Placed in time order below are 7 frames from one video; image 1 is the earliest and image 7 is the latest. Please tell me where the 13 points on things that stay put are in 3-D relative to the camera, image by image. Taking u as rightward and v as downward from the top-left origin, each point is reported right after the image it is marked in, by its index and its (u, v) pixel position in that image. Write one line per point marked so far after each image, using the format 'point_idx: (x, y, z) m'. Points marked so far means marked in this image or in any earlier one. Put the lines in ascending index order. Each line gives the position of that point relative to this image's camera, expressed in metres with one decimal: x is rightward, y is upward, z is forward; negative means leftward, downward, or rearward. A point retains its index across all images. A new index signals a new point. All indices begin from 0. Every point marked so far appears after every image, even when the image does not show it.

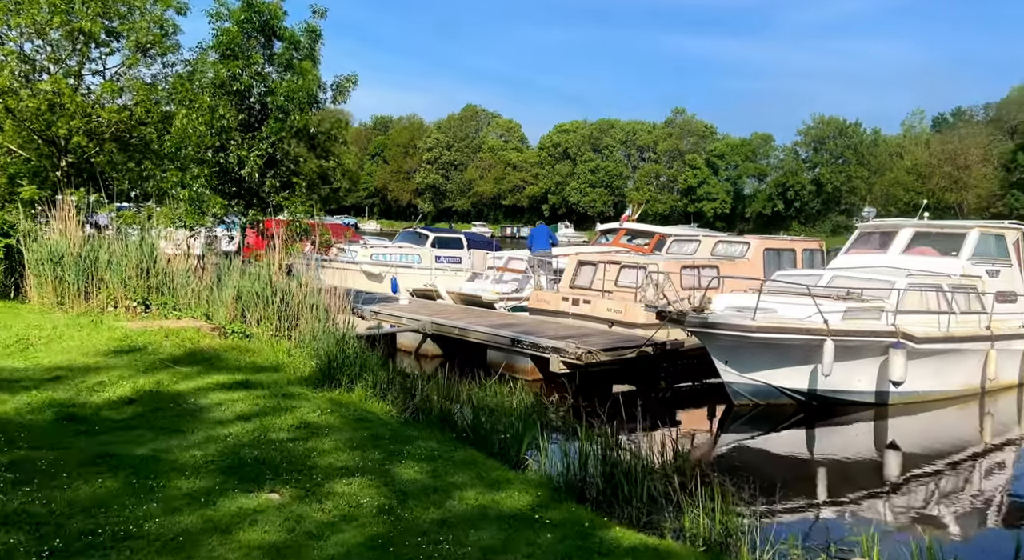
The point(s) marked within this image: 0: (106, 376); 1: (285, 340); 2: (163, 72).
0: (-4.6, -1.1, +10.8) m
1: (-3.1, -0.8, +13.2) m
2: (-6.5, +3.9, +17.9) m
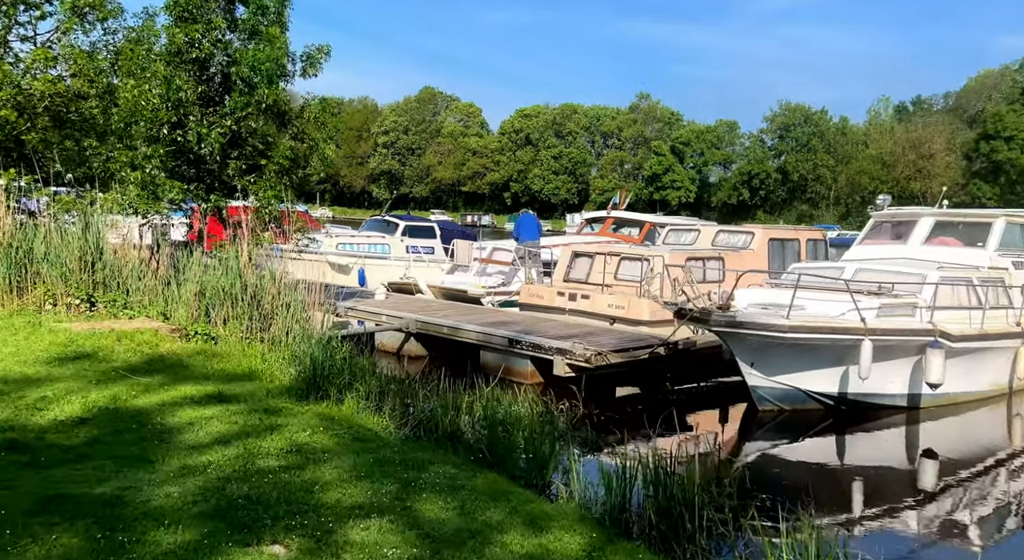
0: (-4.4, -1.1, +9.2) m
1: (-3.1, -0.8, +11.6) m
2: (-6.8, +4.0, +16.1) m
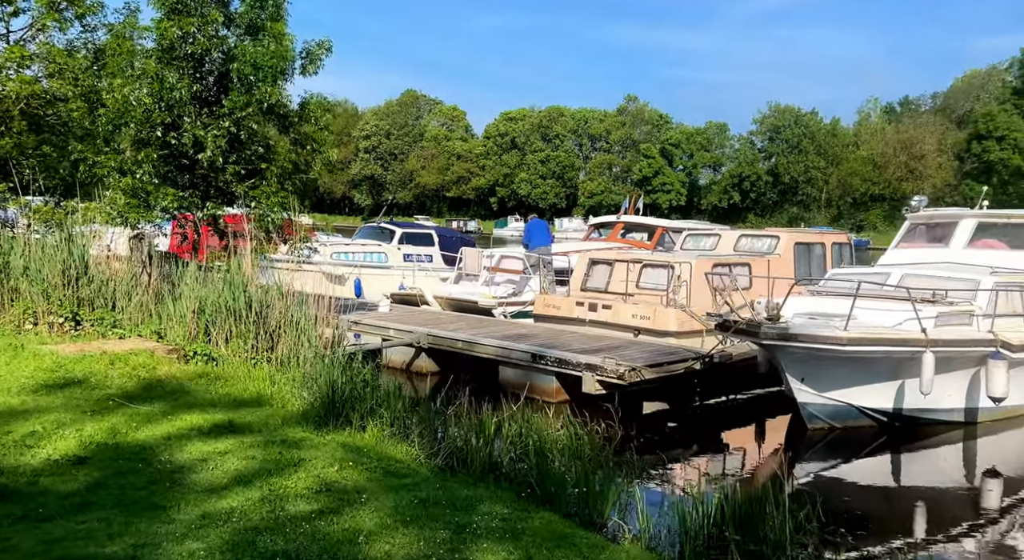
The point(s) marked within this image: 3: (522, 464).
0: (-4.0, -1.2, +8.2) m
1: (-2.7, -0.9, +10.7) m
2: (-6.7, +3.8, +15.0) m
3: (+0.1, -1.6, +8.4) m
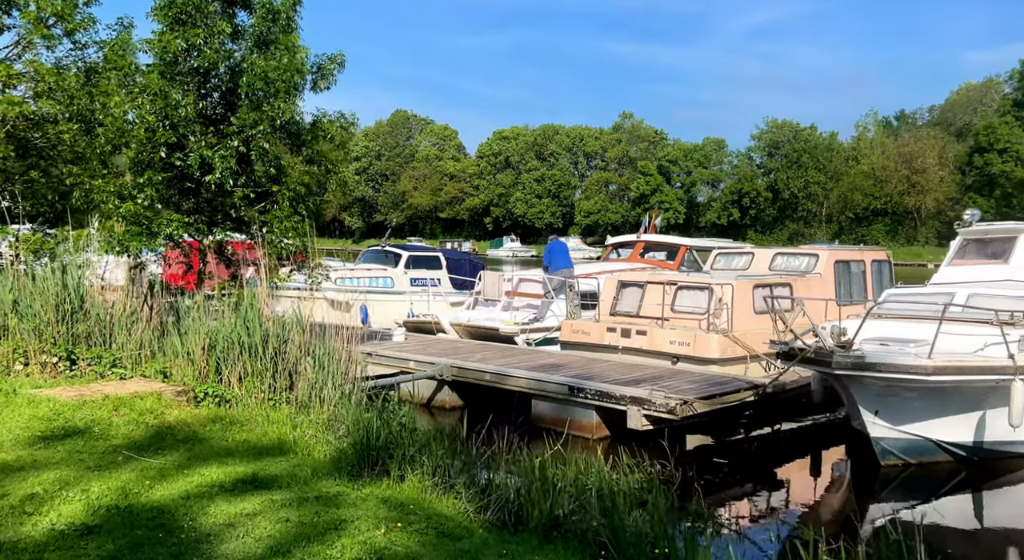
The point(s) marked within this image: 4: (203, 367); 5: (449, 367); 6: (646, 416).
0: (-3.5, -1.5, +7.2) m
1: (-2.3, -1.2, +9.7) m
2: (-6.4, +3.3, +14.1) m
3: (+0.6, -1.8, +7.5) m
4: (-3.3, -0.9, +10.2) m
5: (-0.8, -1.1, +12.1) m
6: (+1.4, -1.5, +10.3) m
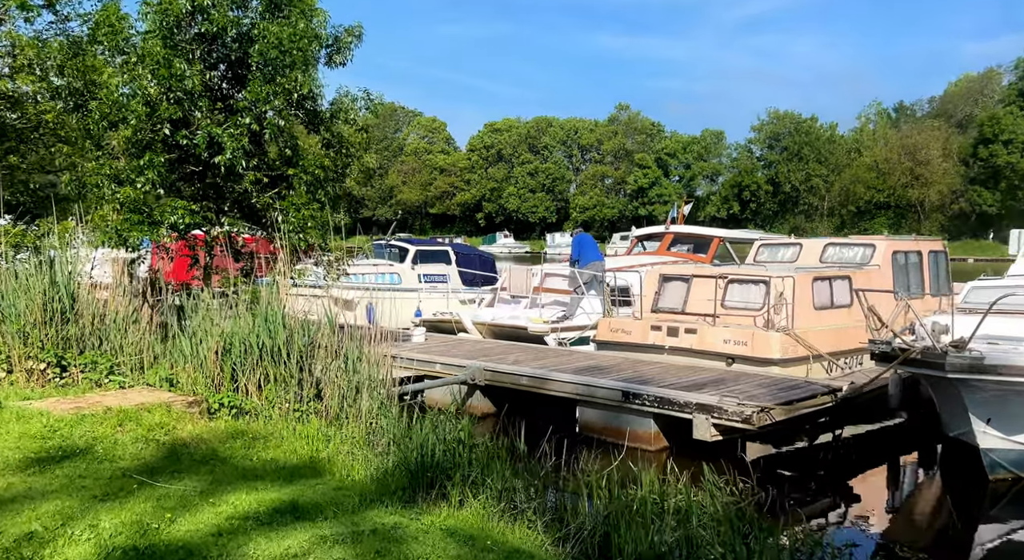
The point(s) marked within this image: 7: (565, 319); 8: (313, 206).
0: (-2.9, -1.5, +6.0) m
1: (-1.8, -1.2, +8.5) m
2: (-6.0, +3.3, +12.7) m
3: (+1.2, -1.8, +6.4) m
4: (-2.7, -0.9, +9.0) m
5: (-0.3, -1.0, +11.0) m
6: (+1.9, -1.4, +9.2) m
7: (+0.7, -0.5, +13.3) m
8: (-2.1, +0.8, +10.3) m
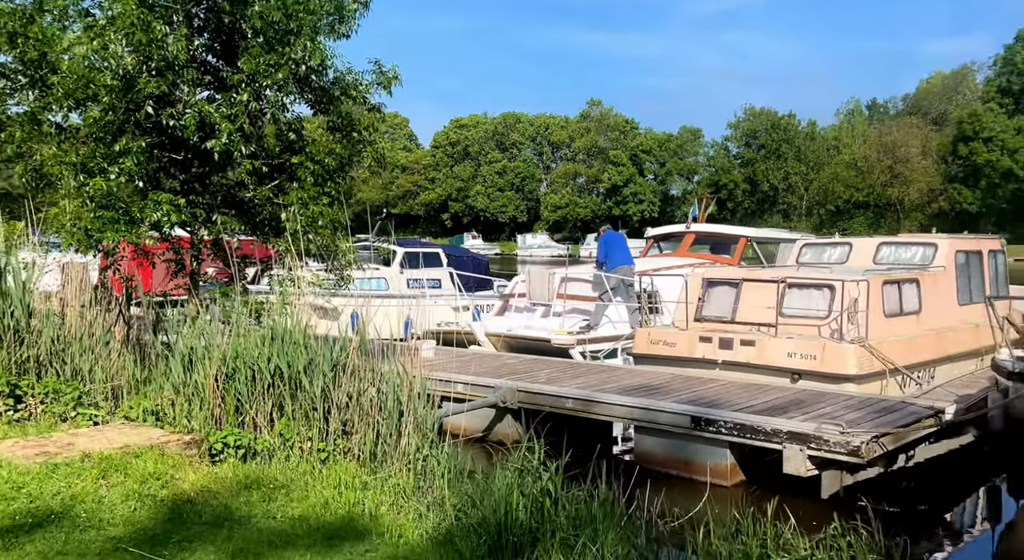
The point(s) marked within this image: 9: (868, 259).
0: (-2.2, -1.5, +4.3) m
1: (-1.2, -1.3, +6.9) m
2: (-5.8, +3.2, +10.9) m
3: (+1.8, -1.8, +5.0) m
4: (-2.2, -0.9, +7.3) m
5: (+0.1, -1.1, +9.4) m
6: (+2.4, -1.4, +7.8) m
7: (+1.0, -0.6, +11.8) m
8: (-1.7, +0.7, +8.7) m
9: (+4.4, +0.3, +12.0) m
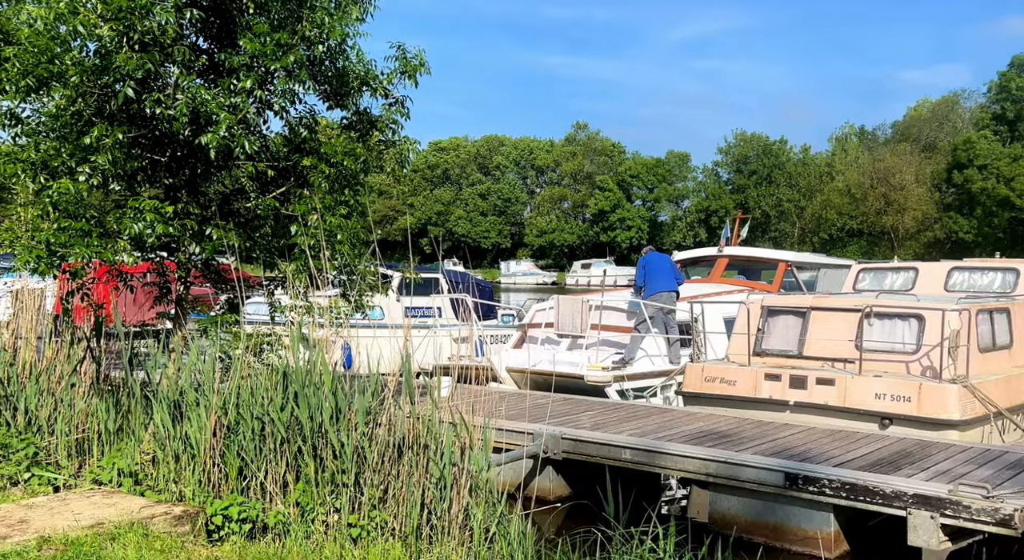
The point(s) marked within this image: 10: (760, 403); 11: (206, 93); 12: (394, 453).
0: (-1.7, -1.6, +2.7) m
1: (-0.8, -1.4, +5.3) m
2: (-5.4, +3.0, +9.3) m
3: (+2.4, -1.9, +3.5) m
4: (-1.8, -1.1, +5.7) m
5: (+0.4, -1.3, +7.9) m
6: (+2.9, -1.6, +6.4) m
7: (+1.3, -0.9, +10.4) m
8: (-1.3, +0.5, +7.2) m
9: (+4.7, -0.1, +10.7) m
10: (+2.3, -1.2, +9.1) m
11: (-2.0, +1.2, +6.5) m
12: (-0.6, -1.0, +5.6) m
